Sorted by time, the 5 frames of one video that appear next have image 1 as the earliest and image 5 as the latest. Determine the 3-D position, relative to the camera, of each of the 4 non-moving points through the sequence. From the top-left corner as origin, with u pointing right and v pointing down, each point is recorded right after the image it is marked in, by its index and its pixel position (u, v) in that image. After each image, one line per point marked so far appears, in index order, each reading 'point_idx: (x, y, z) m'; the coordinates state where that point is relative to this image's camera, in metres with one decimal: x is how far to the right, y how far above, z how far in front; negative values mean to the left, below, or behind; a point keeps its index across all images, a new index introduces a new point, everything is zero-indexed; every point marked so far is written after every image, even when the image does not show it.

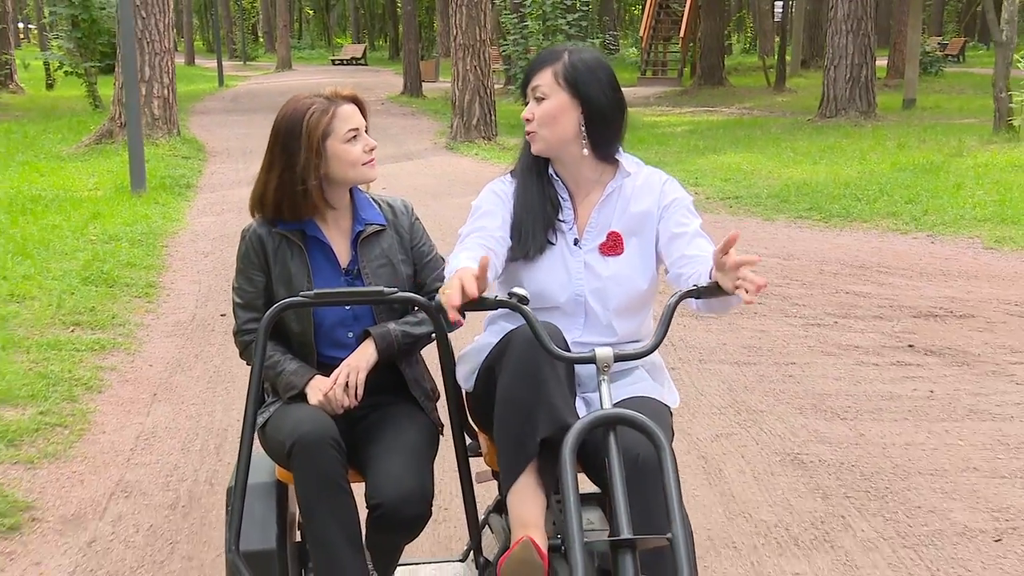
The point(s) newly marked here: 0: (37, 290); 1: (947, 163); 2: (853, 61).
0: (-4.0, 0.0, +6.6) m
1: (+7.0, +2.0, +12.5) m
2: (+7.5, +5.0, +17.4) m
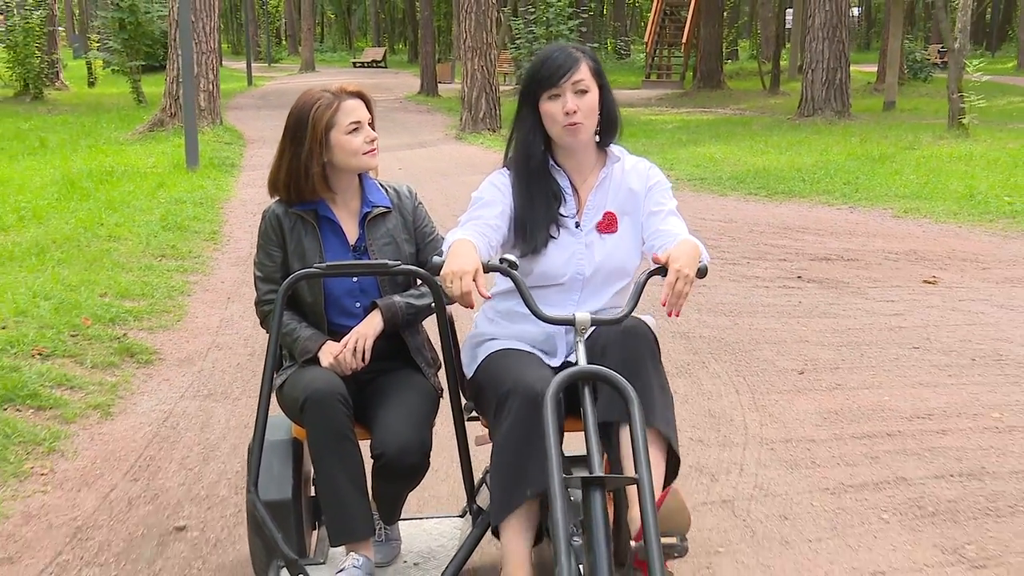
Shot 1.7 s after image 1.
0: (-4.1, +0.6, +8.5) m
1: (+7.0, +2.4, +14.2) m
2: (+7.7, +5.4, +19.1) m
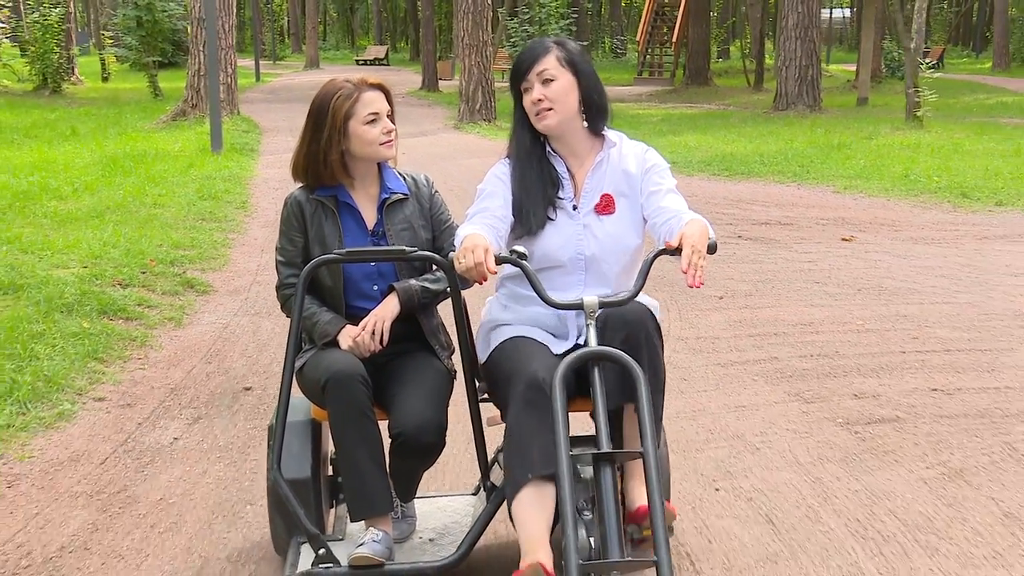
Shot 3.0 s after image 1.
0: (-4.3, +1.1, +9.9) m
1: (+6.9, +2.9, +15.6) m
2: (+7.5, +5.9, +20.5) m
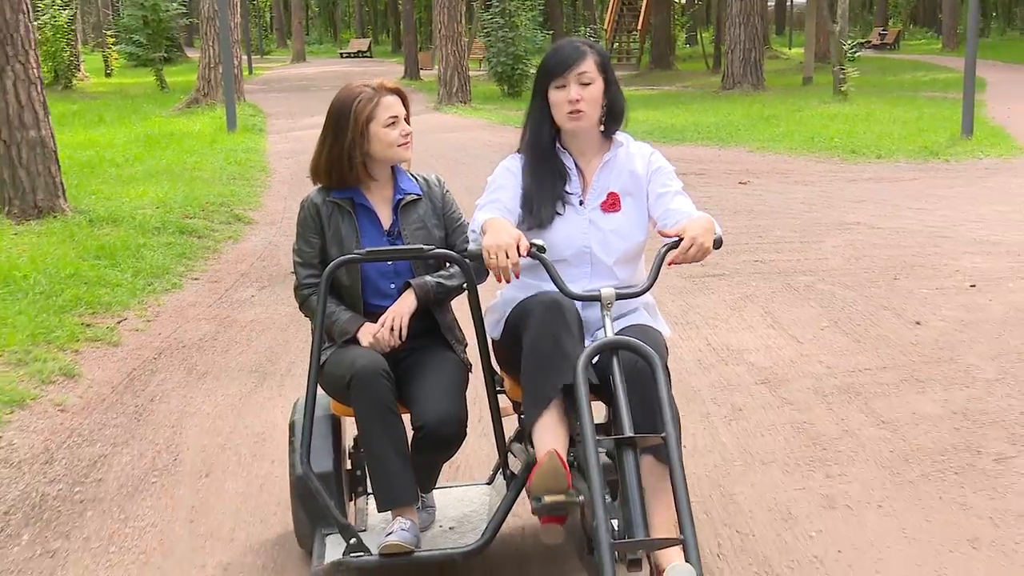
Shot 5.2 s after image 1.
0: (-4.8, +1.9, +12.2) m
1: (+6.3, +4.0, +18.1) m
2: (+6.8, +7.0, +22.9) m
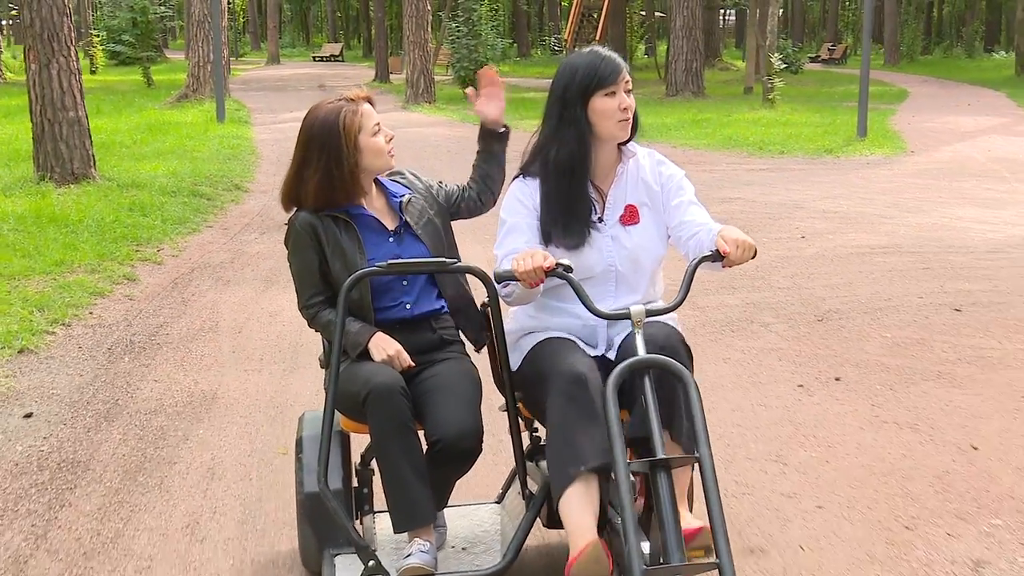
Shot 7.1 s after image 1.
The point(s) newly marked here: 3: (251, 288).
0: (-5.6, +2.5, +14.2) m
1: (+5.2, +4.4, +20.4) m
2: (+5.6, +7.4, +25.3) m
3: (-2.4, 0.0, +7.2) m
